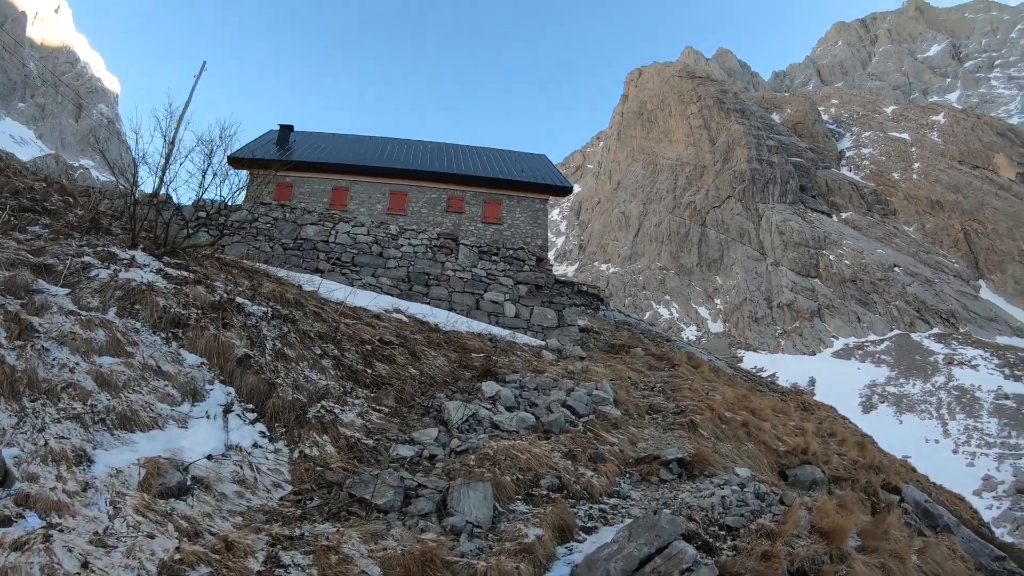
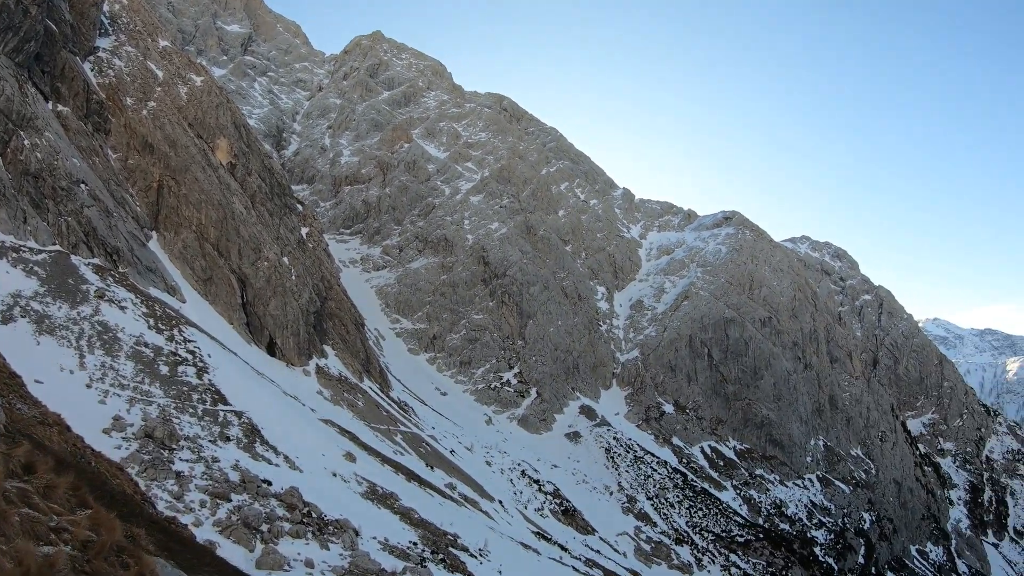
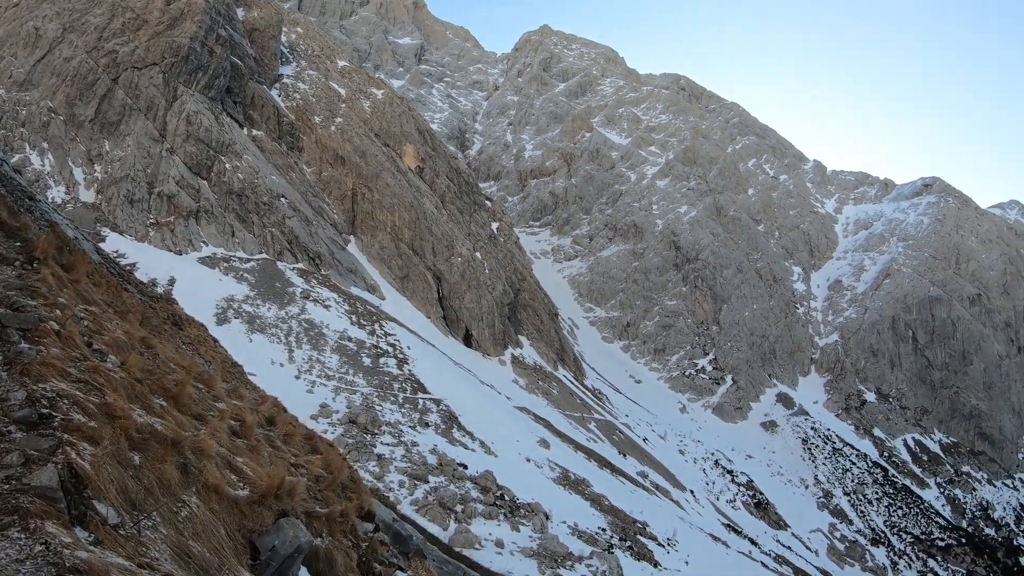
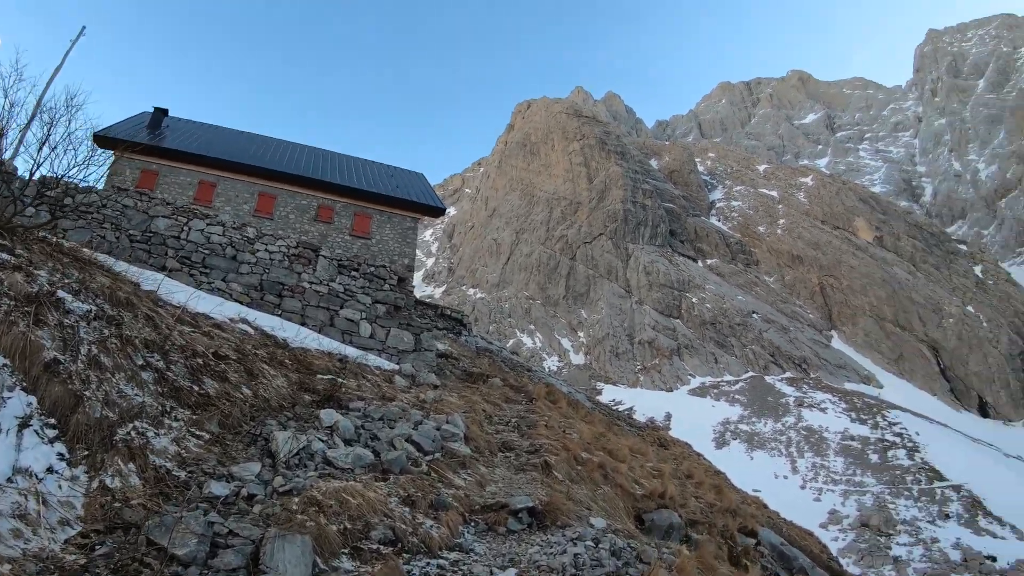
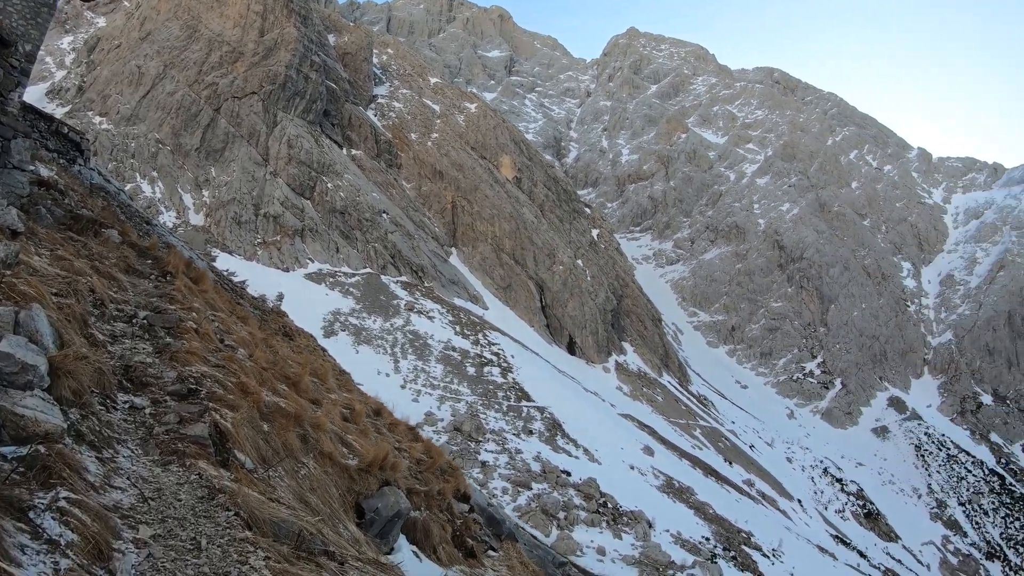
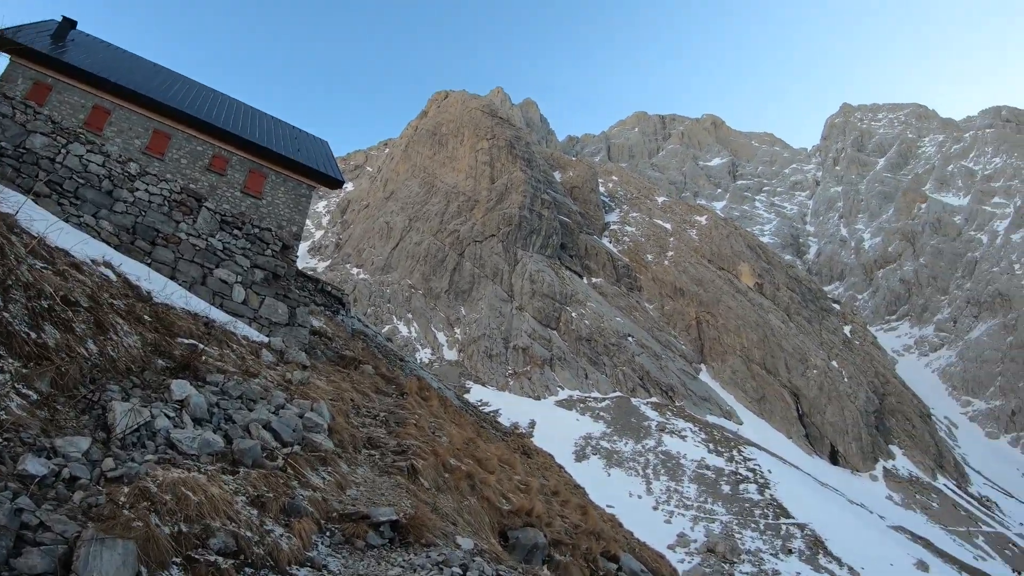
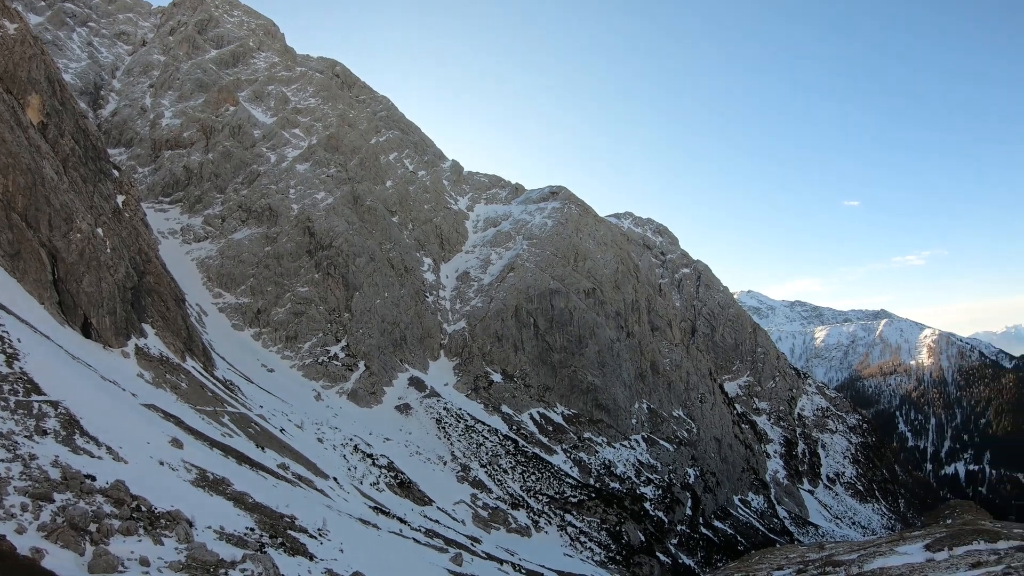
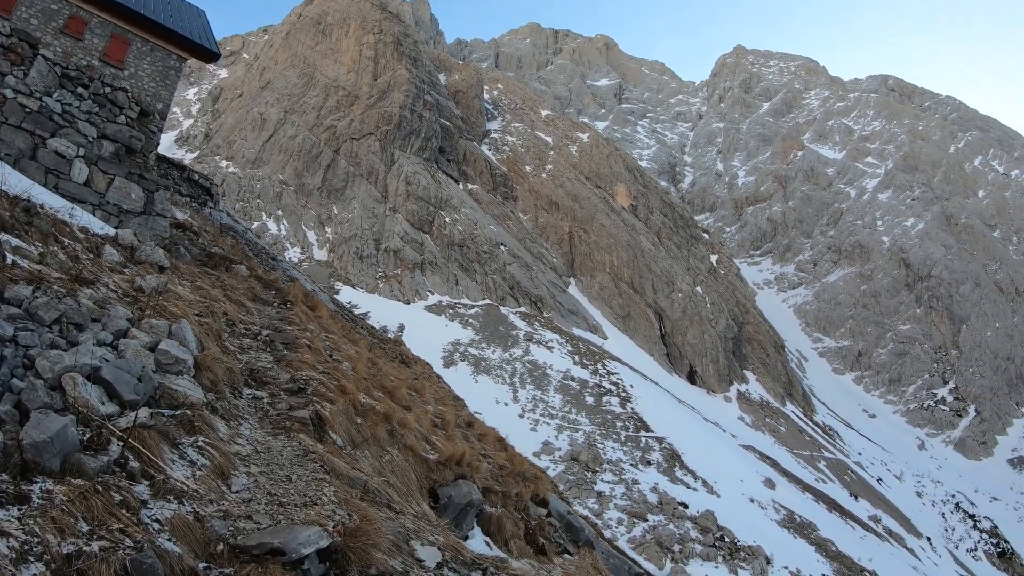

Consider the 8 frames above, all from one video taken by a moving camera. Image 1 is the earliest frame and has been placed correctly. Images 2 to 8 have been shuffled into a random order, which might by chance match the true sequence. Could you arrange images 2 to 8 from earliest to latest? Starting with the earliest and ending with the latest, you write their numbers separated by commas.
4, 6, 8, 5, 3, 2, 7
